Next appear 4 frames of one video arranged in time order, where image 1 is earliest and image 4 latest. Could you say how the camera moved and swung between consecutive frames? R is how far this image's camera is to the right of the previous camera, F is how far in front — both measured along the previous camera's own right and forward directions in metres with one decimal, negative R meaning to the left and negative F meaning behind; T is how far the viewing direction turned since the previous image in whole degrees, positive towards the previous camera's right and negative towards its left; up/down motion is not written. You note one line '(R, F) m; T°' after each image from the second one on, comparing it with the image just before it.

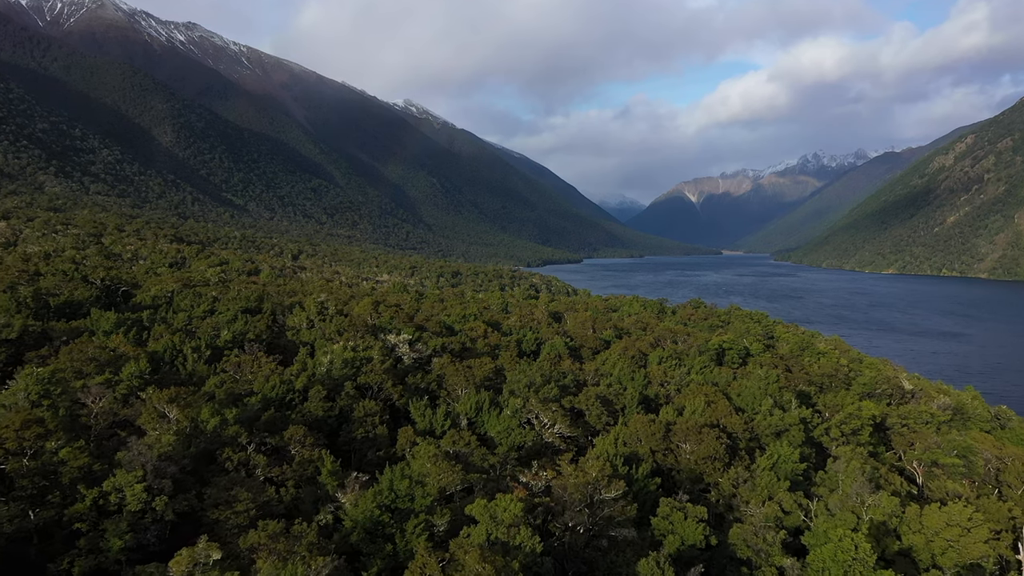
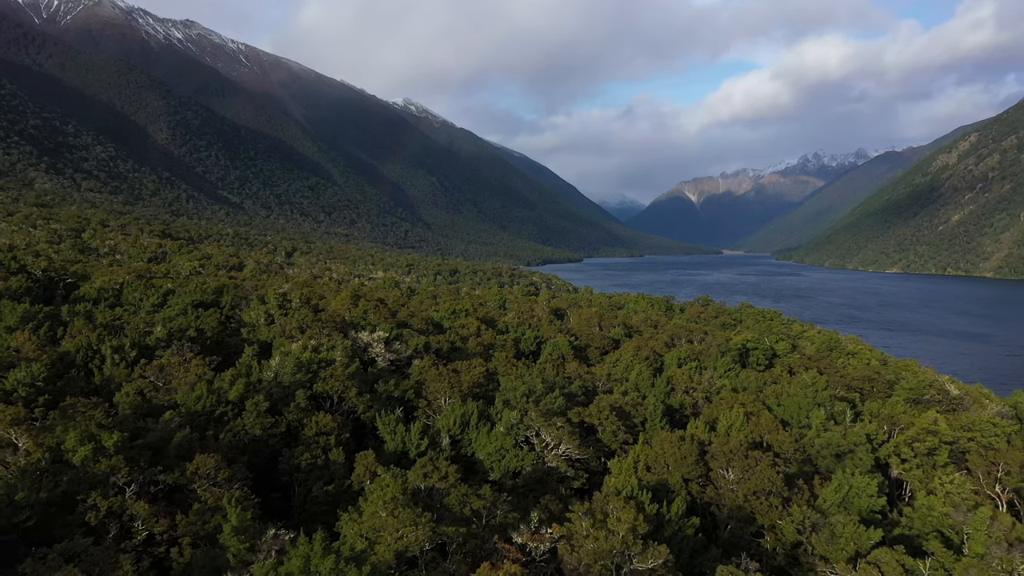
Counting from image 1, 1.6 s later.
(+0.3, +6.8) m; 0°
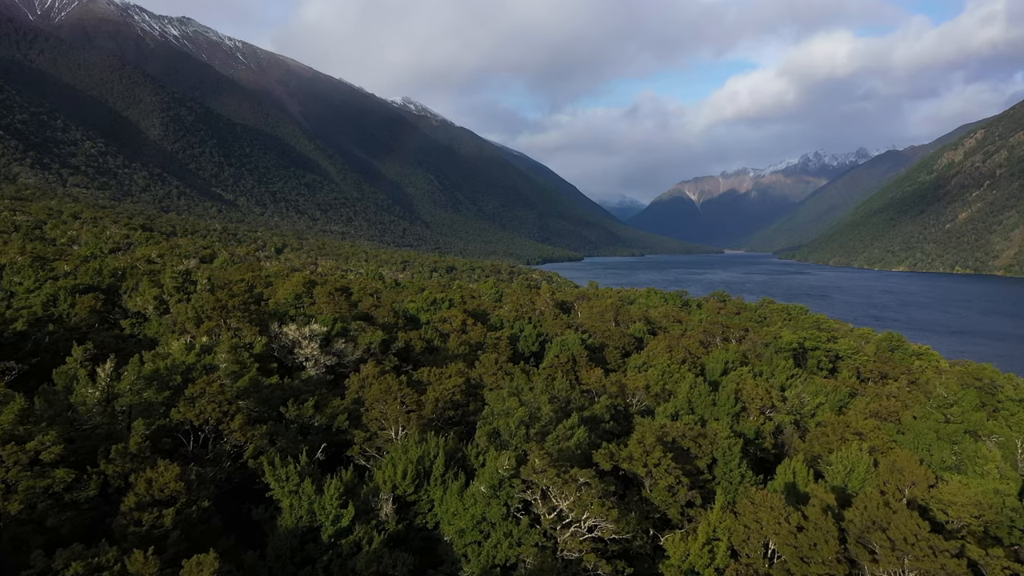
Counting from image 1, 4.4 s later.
(+0.3, +11.1) m; 0°
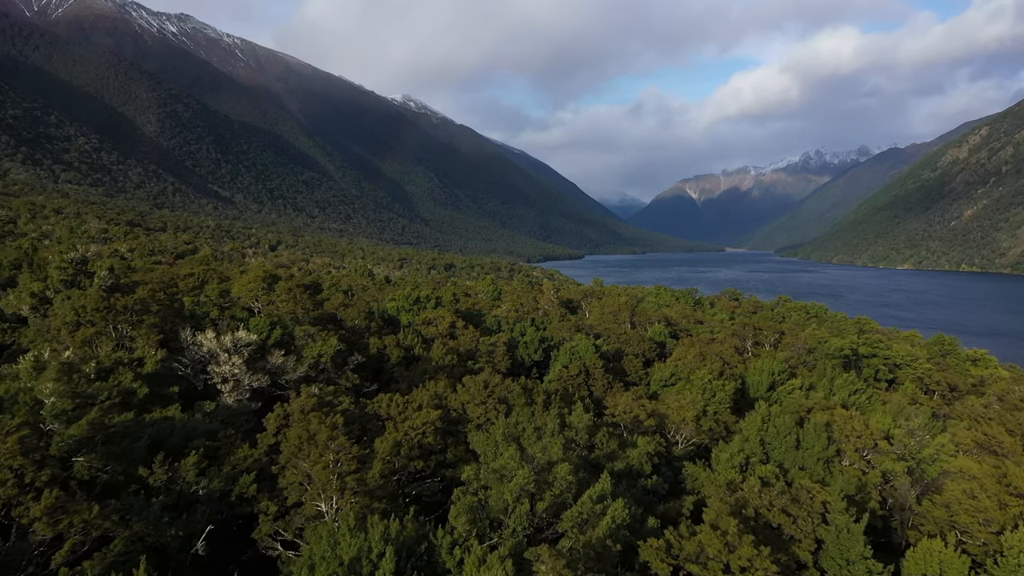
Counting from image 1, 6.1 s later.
(+0.1, +6.7) m; 0°
